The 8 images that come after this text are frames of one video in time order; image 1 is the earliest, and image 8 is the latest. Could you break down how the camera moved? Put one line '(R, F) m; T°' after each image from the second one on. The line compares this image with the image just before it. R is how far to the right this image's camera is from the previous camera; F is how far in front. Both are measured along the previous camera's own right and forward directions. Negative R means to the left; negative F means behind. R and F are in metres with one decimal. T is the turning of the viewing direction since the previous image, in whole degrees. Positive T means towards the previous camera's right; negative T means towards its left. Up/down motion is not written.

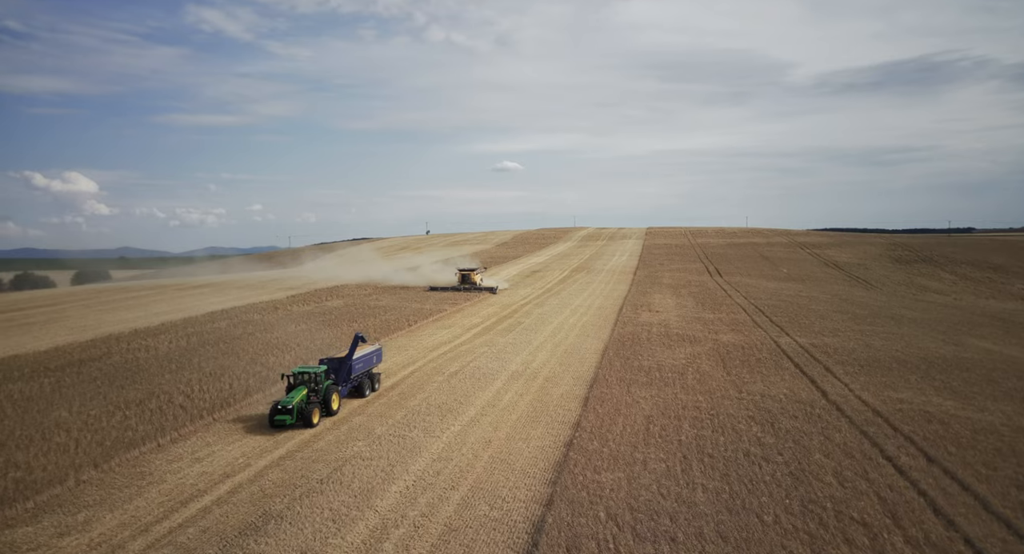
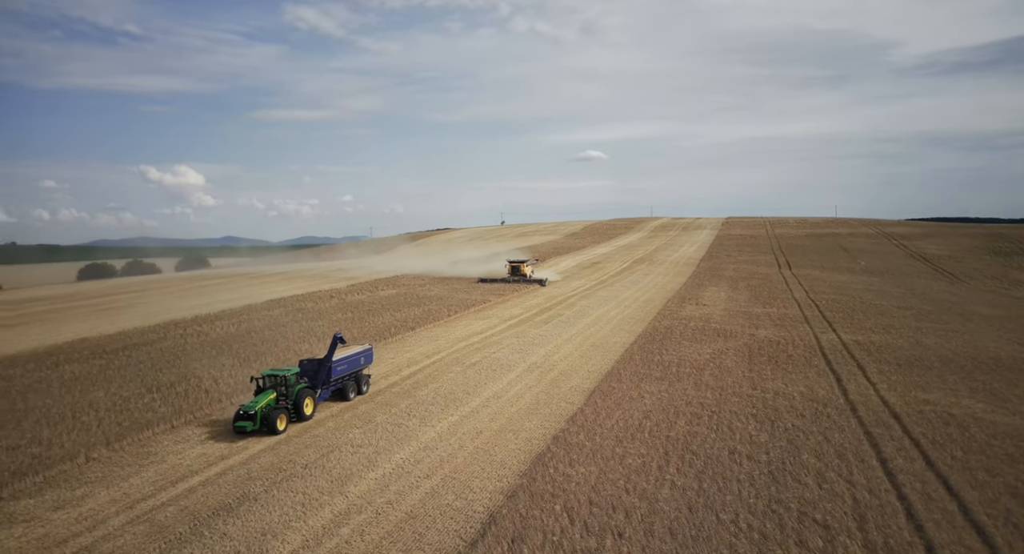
(+0.8, +0.1) m; -3°
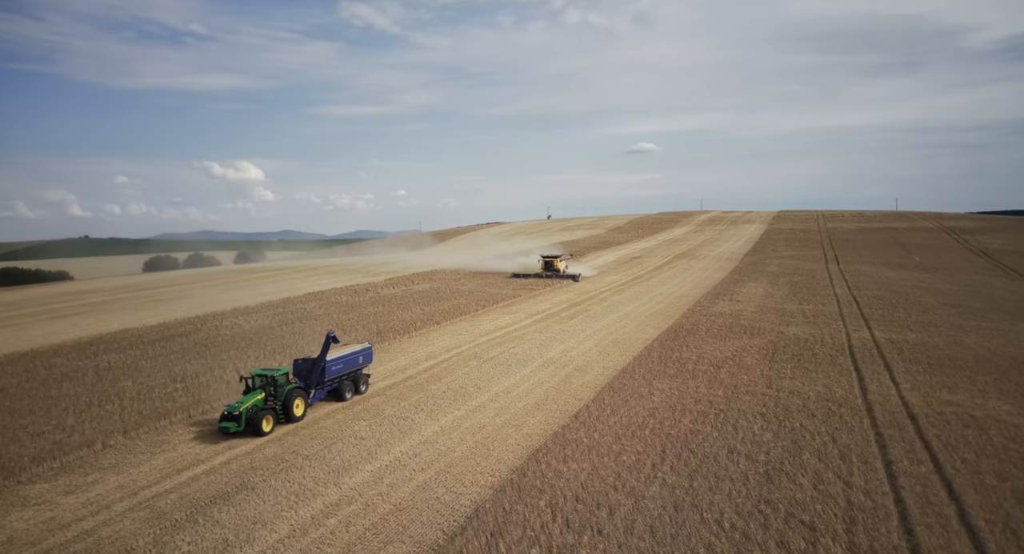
(+0.4, 0.0) m; -2°
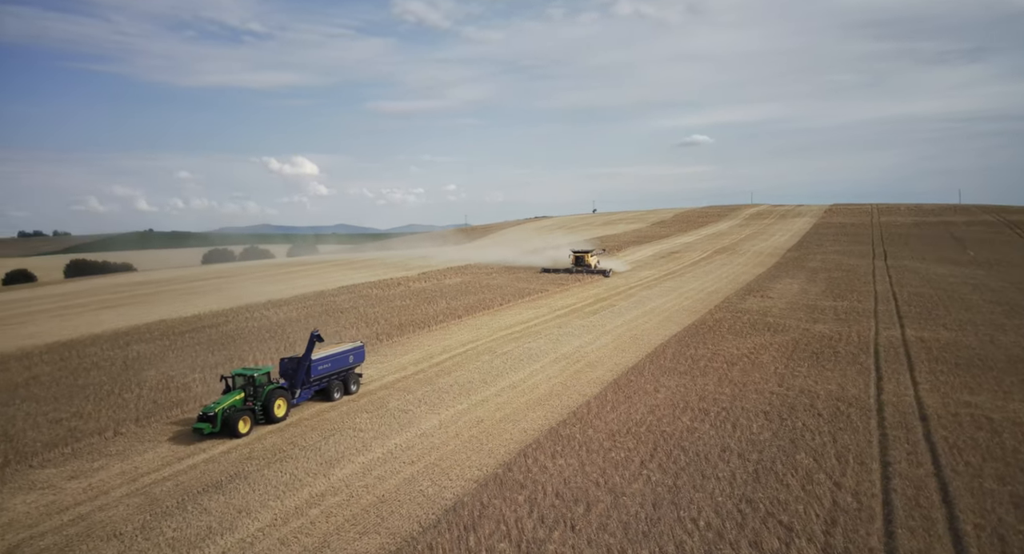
(+0.4, 0.0) m; -2°
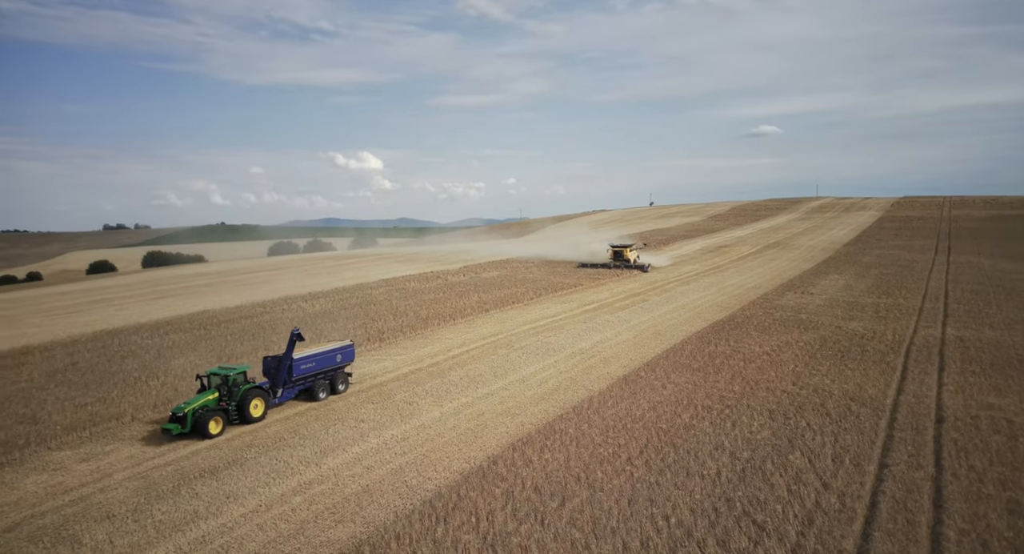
(+0.5, 0.0) m; -2°
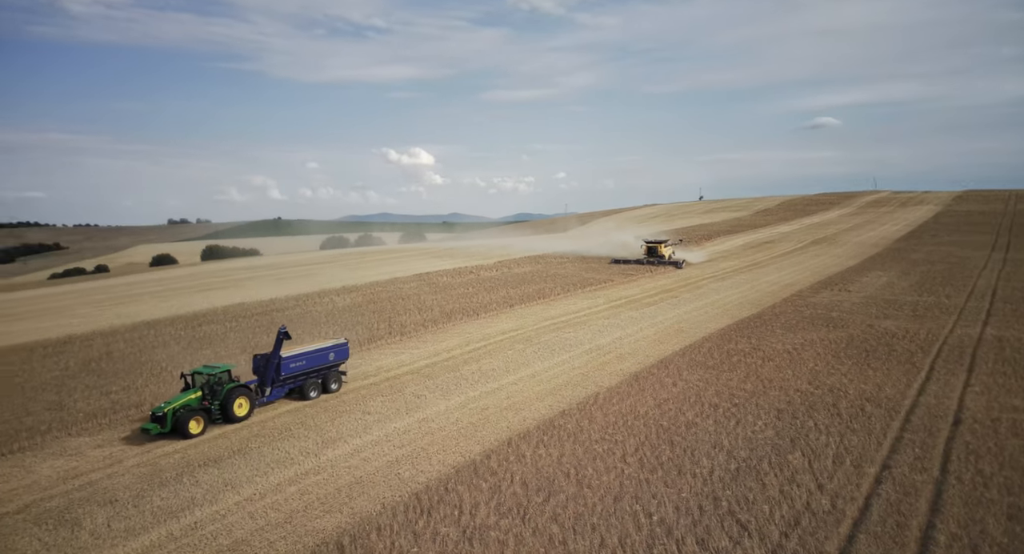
(+0.4, 0.0) m; -2°
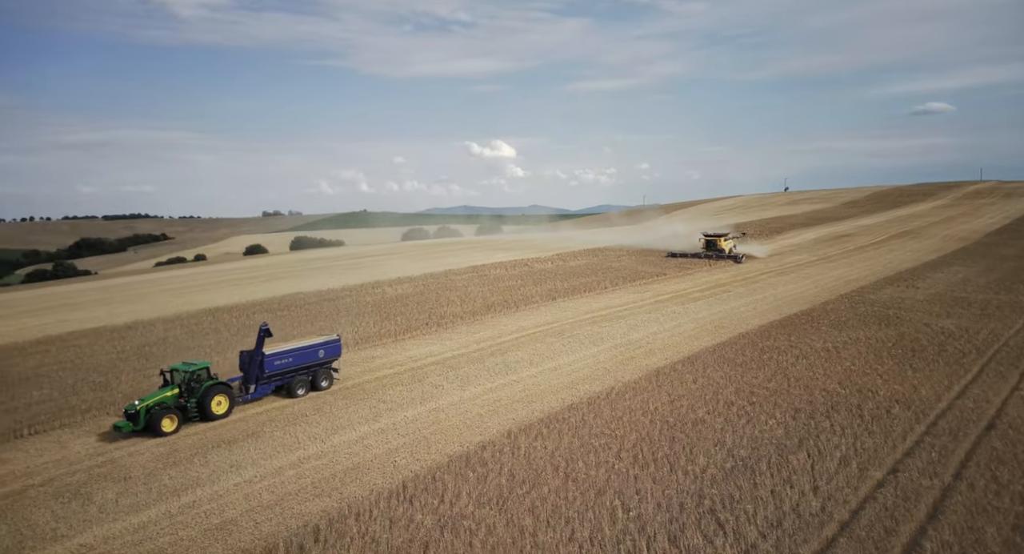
(+0.5, 0.0) m; -4°
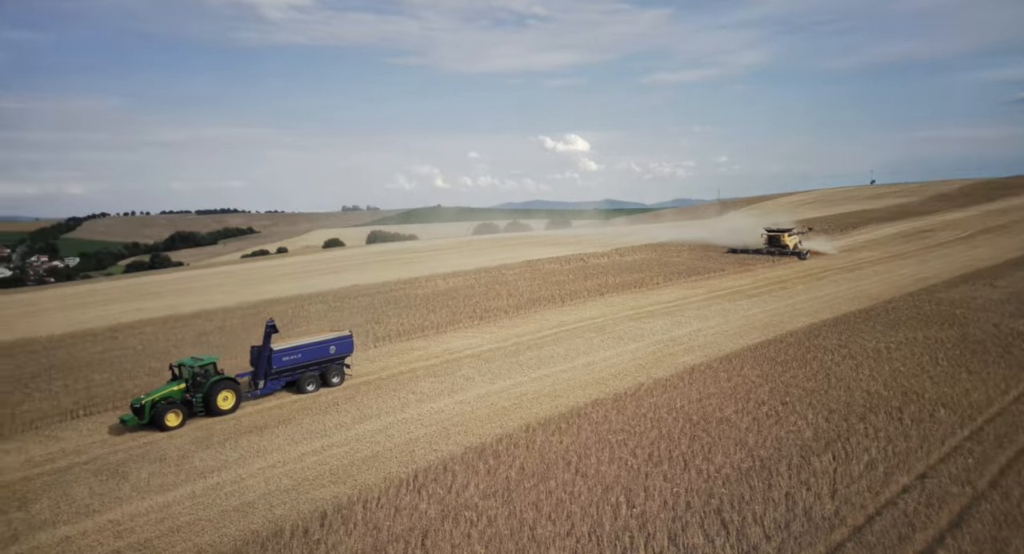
(+0.3, 0.0) m; -4°
